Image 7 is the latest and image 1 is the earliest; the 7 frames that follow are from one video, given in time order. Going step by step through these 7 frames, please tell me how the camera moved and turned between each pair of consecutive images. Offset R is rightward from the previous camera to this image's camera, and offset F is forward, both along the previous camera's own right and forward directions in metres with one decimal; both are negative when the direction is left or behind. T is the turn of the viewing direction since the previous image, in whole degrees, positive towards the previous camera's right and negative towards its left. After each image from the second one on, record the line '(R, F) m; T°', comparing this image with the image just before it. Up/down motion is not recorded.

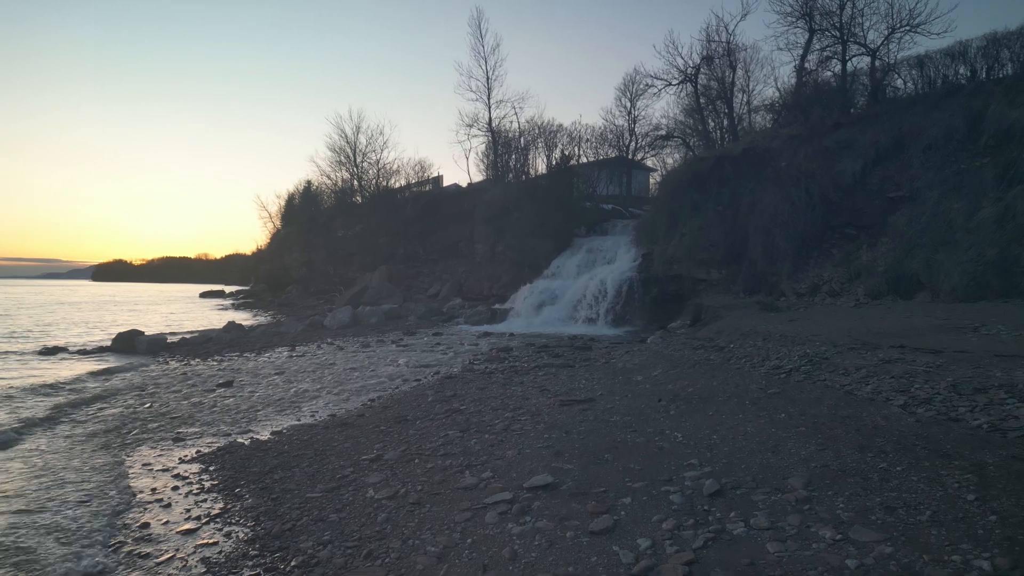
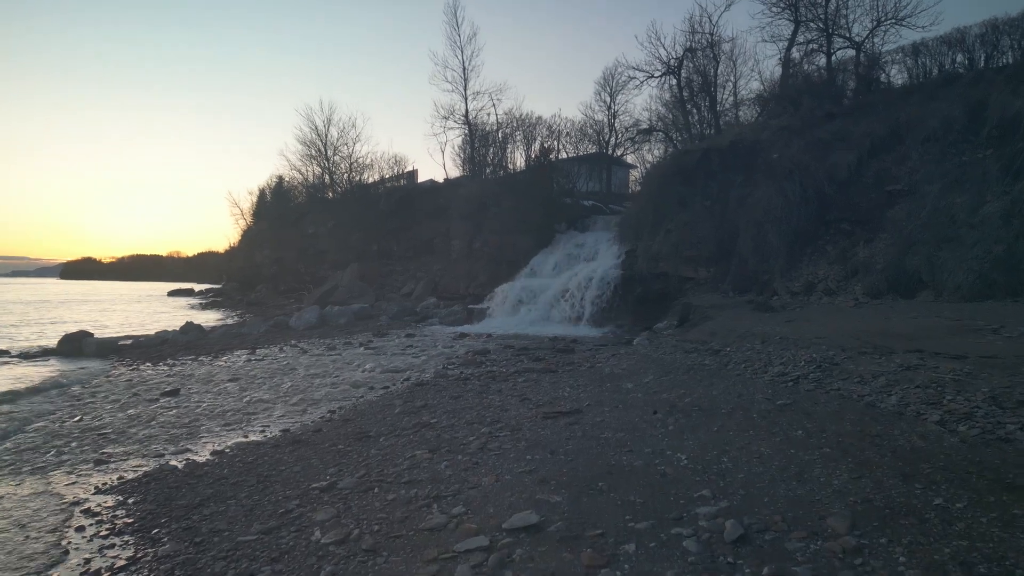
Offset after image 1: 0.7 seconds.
(0.0, +1.2) m; +2°
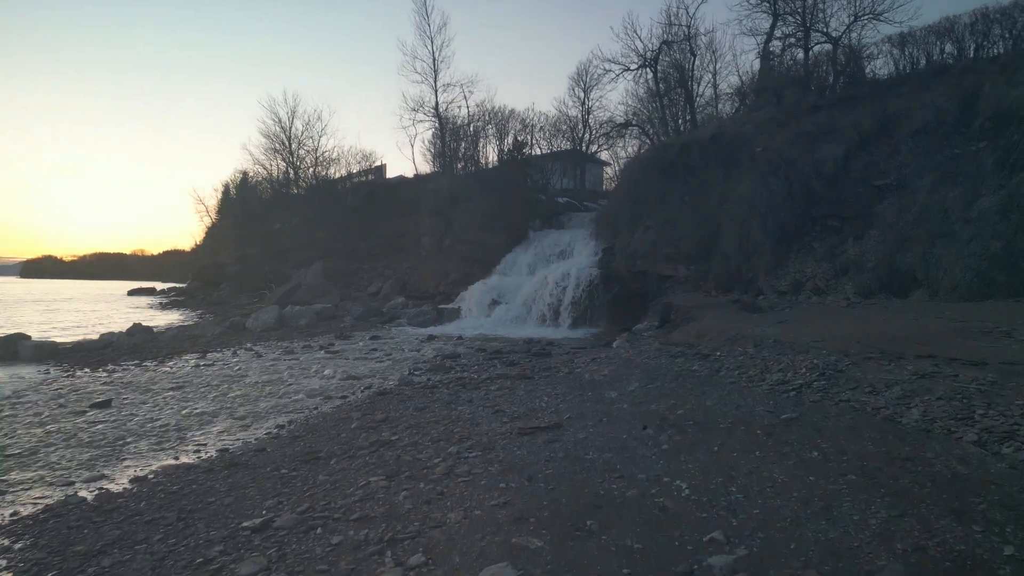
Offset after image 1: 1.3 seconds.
(0.0, +1.1) m; +3°
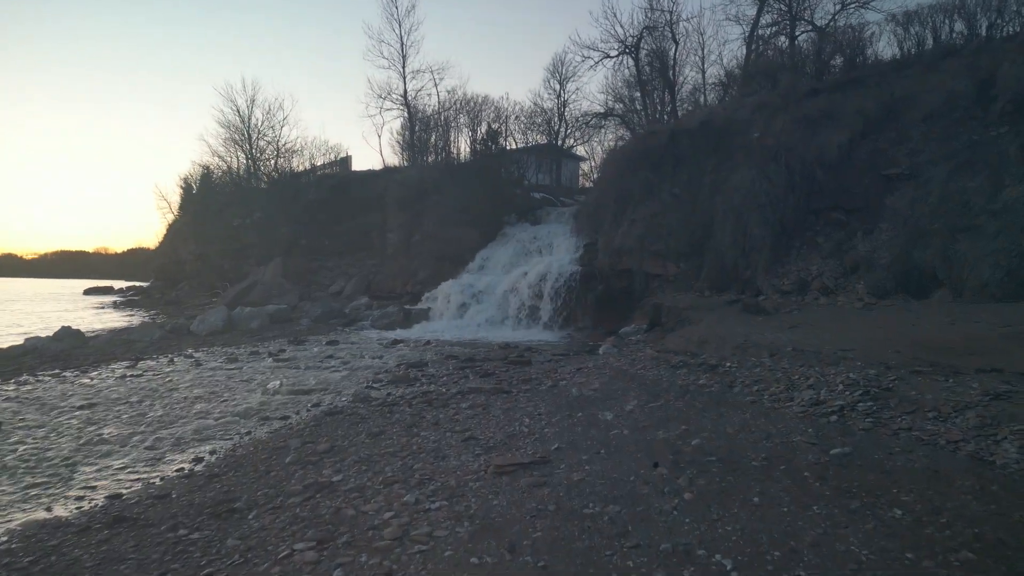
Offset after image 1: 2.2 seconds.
(0.0, +1.7) m; +3°
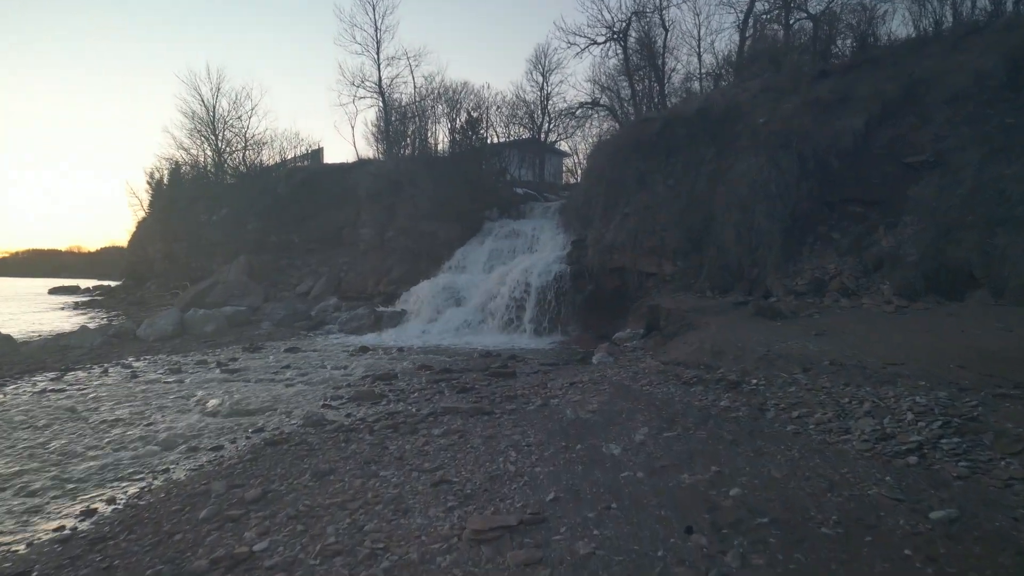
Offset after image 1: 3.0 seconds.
(0.0, +1.6) m; +2°
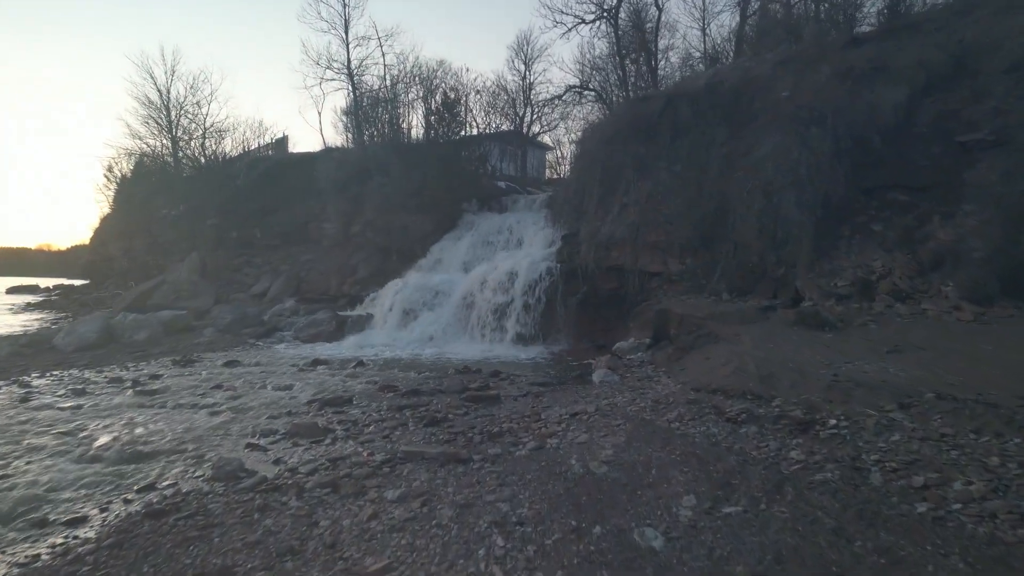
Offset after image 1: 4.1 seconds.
(0.0, +2.2) m; +2°
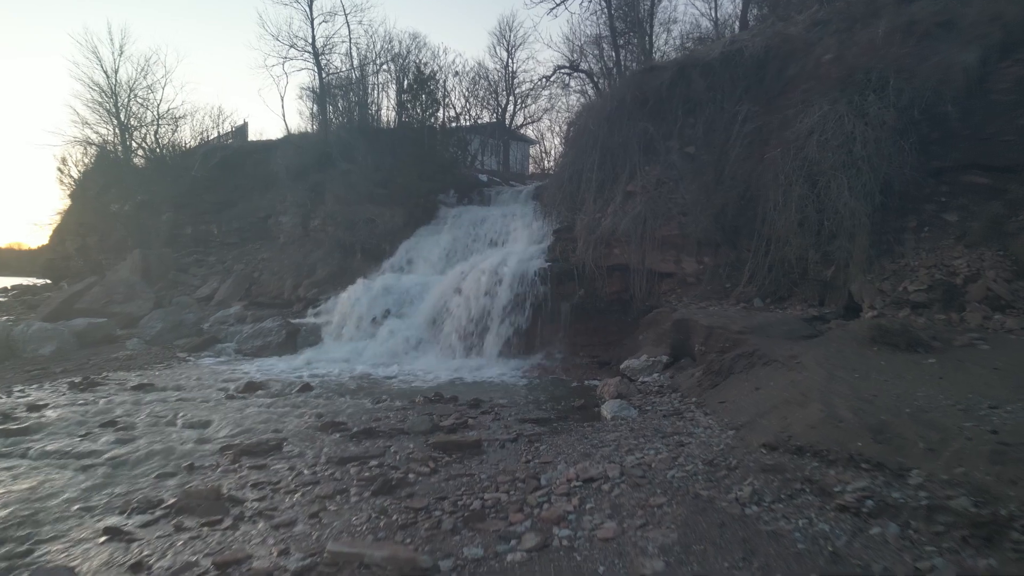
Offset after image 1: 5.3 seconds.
(-0.1, +2.3) m; +2°
